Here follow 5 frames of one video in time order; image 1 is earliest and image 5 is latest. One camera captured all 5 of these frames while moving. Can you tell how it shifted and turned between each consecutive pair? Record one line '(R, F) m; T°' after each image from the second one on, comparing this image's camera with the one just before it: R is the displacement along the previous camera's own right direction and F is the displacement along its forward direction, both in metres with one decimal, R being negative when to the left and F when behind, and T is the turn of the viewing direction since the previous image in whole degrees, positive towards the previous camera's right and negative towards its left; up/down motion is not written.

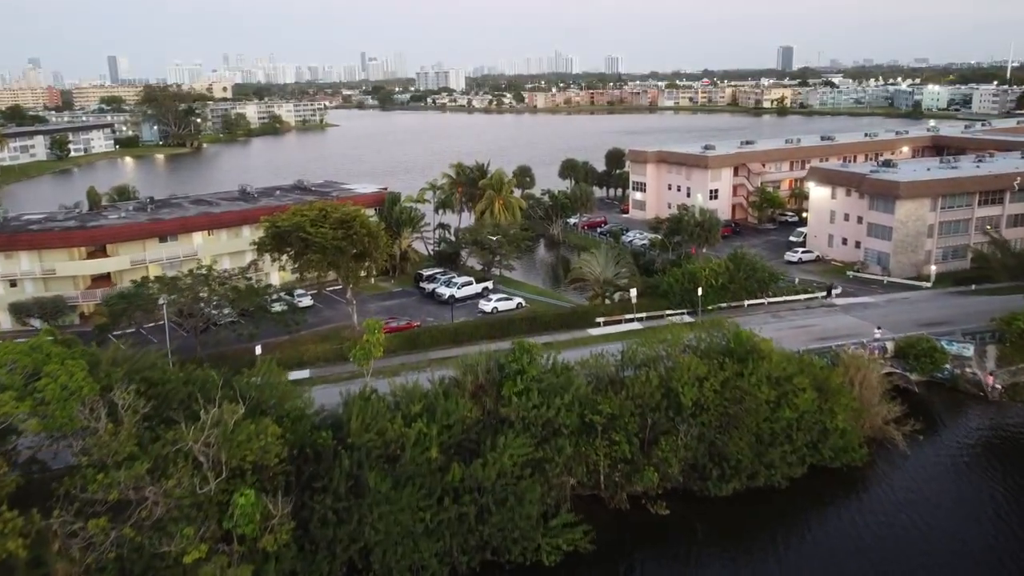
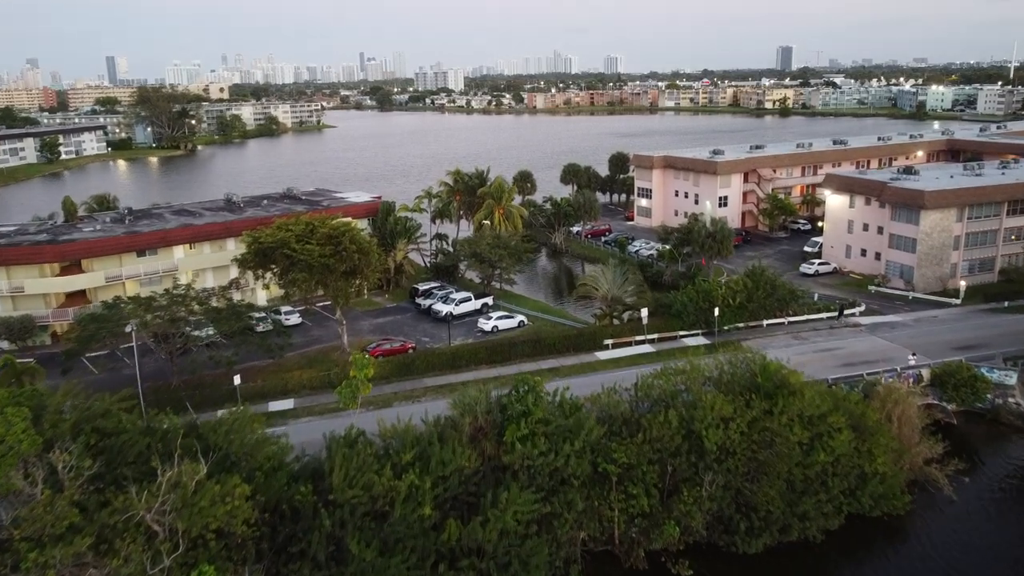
(-0.1, +2.7) m; 0°
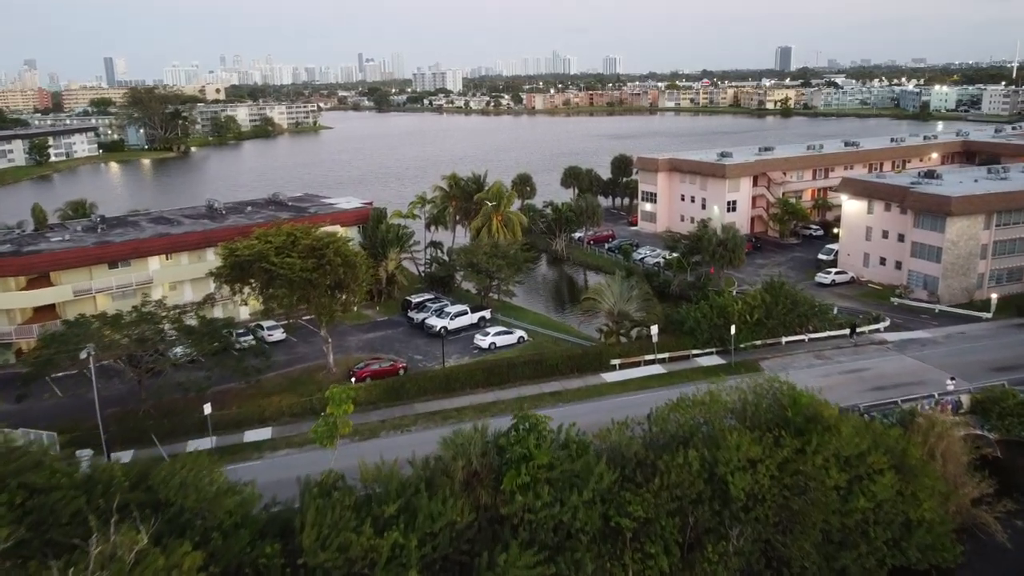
(0.0, +2.8) m; 0°
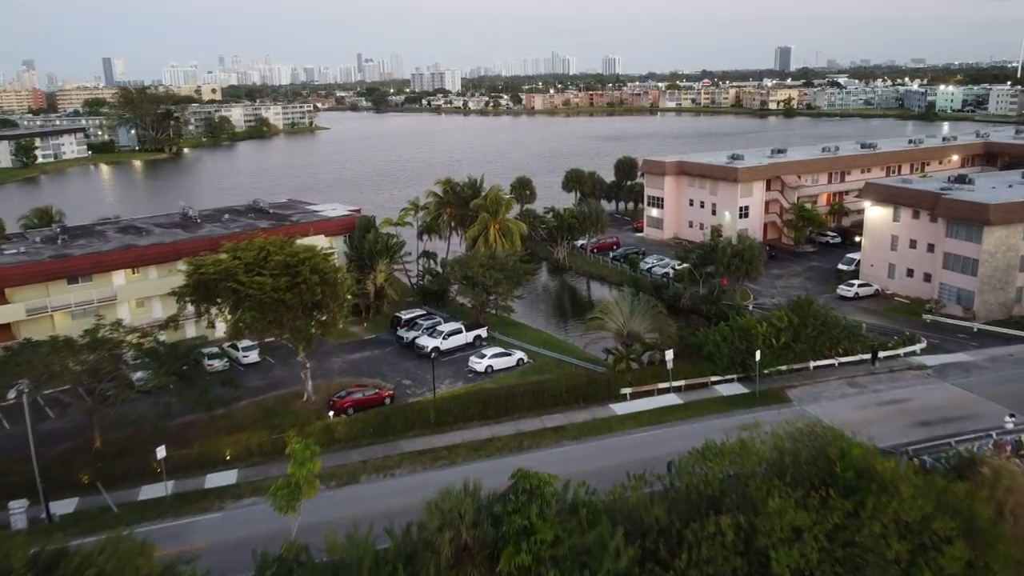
(0.0, +3.4) m; 0°
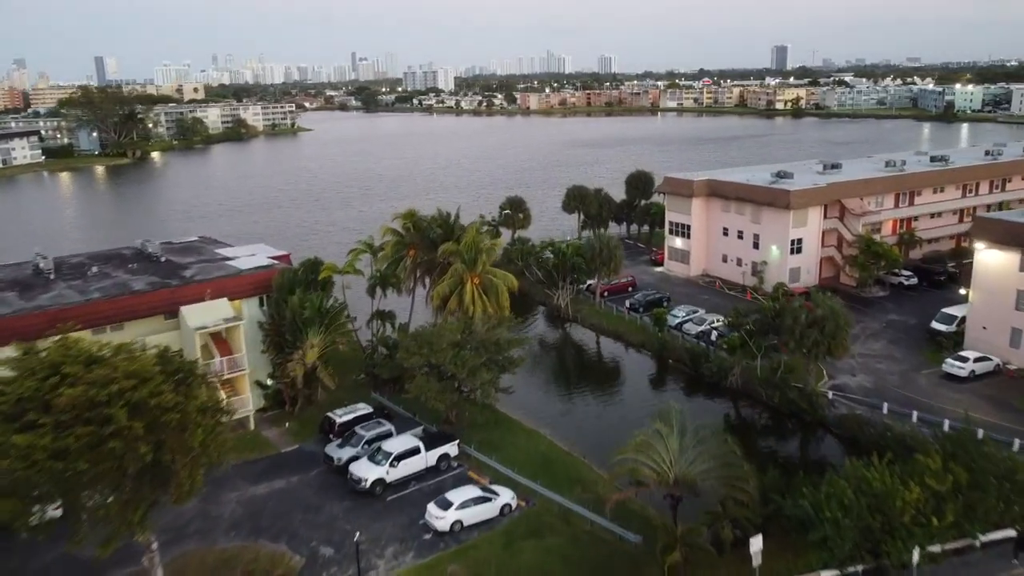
(+0.4, +12.1) m; 0°
